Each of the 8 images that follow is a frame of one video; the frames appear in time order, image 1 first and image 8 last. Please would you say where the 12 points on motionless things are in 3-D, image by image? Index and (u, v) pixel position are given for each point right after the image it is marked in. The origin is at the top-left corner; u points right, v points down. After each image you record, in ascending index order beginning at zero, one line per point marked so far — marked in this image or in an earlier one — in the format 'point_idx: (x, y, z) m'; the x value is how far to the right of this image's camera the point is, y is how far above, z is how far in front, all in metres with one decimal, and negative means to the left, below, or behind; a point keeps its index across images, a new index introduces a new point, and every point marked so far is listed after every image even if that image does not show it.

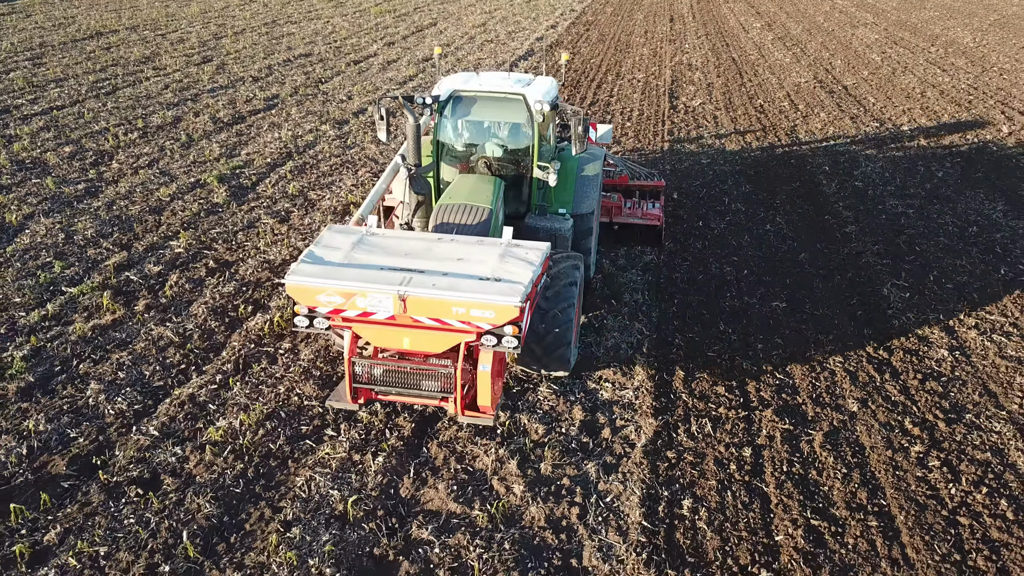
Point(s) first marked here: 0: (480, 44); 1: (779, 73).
0: (-0.8, +5.8, +19.4) m
1: (+5.3, +4.3, +16.3) m
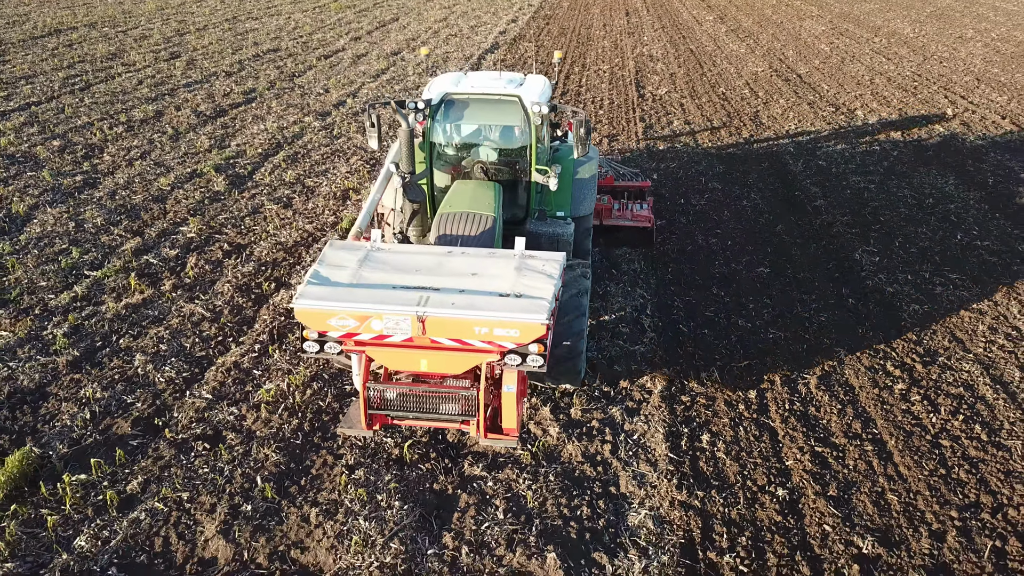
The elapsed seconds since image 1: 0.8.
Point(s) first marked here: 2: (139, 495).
0: (-1.6, +6.1, +19.7) m
1: (+4.7, +4.7, +17.1) m
2: (-2.0, -1.1, +4.4) m
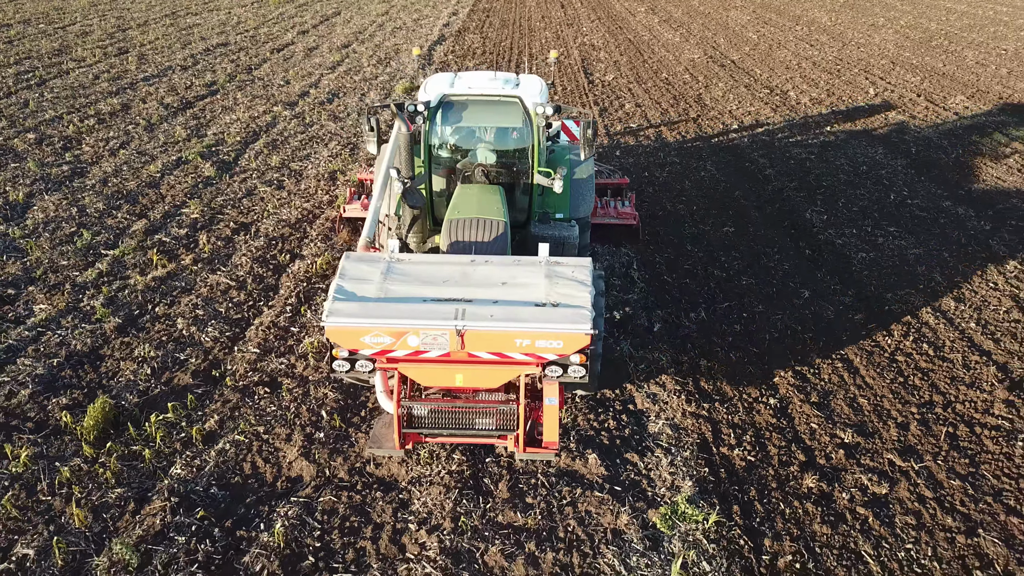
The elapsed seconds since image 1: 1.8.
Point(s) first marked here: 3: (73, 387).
0: (-3.0, +6.4, +20.2) m
1: (+3.5, +5.3, +18.1) m
2: (-1.7, -0.8, +4.9) m
3: (-2.9, -0.6, +5.3) m
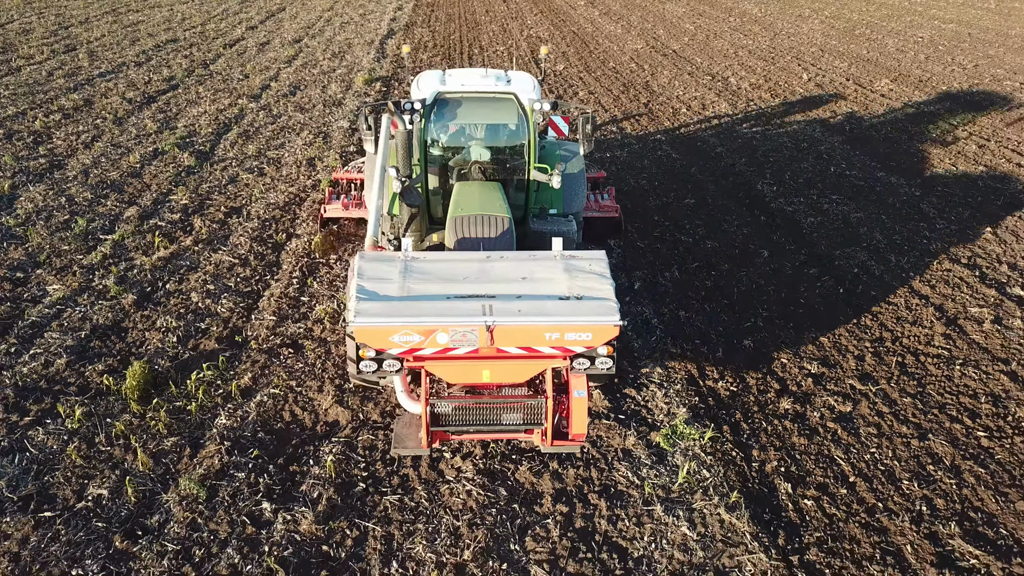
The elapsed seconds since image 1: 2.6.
0: (-4.3, +6.6, +20.4) m
1: (+2.4, +5.7, +18.8) m
2: (-1.7, -0.6, +5.3) m
3: (-2.8, -0.5, +5.6) m
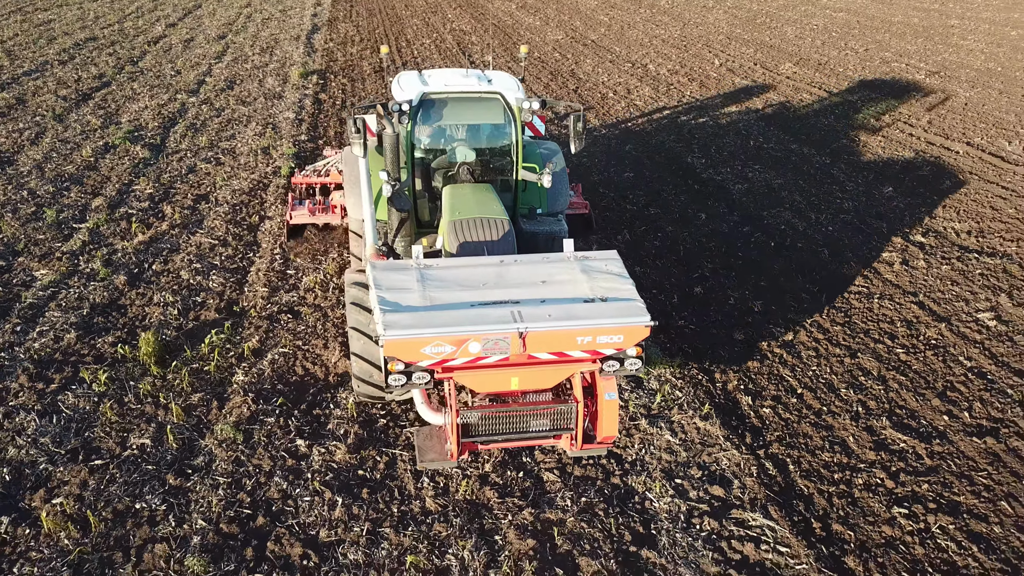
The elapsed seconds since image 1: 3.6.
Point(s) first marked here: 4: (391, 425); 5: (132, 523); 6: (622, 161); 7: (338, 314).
0: (-6.3, +6.7, +20.5) m
1: (+0.6, +6.1, +19.6) m
2: (-1.8, -0.4, +5.7) m
3: (-2.9, -0.3, +6.0) m
4: (-0.7, -0.8, +4.9) m
5: (-1.9, -1.2, +4.1) m
6: (+1.4, +1.6, +10.2) m
7: (-1.3, -0.2, +6.2) m
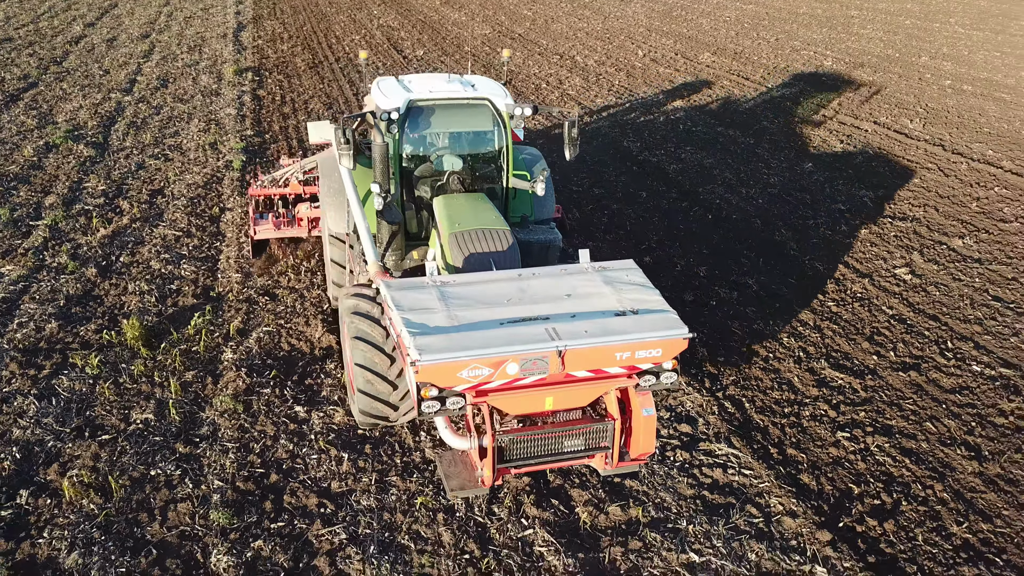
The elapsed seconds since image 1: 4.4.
0: (-8.2, +6.7, +20.2) m
1: (-1.2, +6.4, +19.9) m
2: (-2.0, -0.3, +6.0) m
3: (-3.2, -0.2, +6.1) m
4: (-0.8, -0.7, +5.3) m
5: (-1.9, -1.1, +4.4) m
6: (+0.6, +1.8, +10.7) m
7: (-1.6, 0.0, +6.5) m
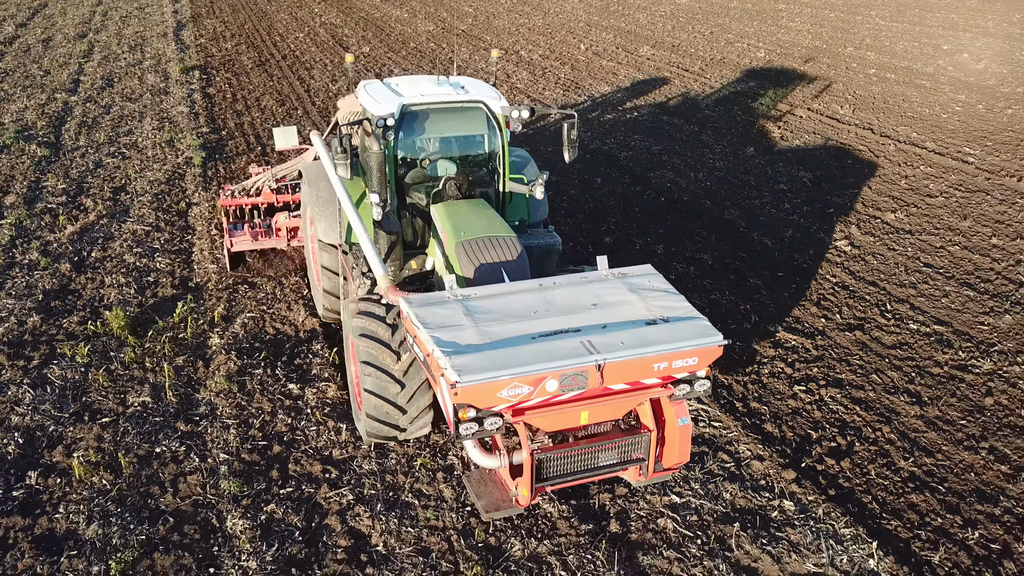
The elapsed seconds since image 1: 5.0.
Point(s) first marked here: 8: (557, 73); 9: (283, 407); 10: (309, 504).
0: (-9.6, +6.6, +19.9) m
1: (-2.6, +6.5, +20.1) m
2: (-2.1, -0.2, +6.2) m
3: (-3.3, -0.2, +6.2) m
4: (-1.0, -0.5, +5.5) m
5: (-2.0, -1.0, +4.5) m
6: (0.0, +2.0, +11.0) m
7: (-1.8, +0.1, +6.7) m
8: (+0.8, +4.0, +15.1) m
9: (-1.4, -0.7, +5.1) m
10: (-1.1, -1.1, +4.3) m
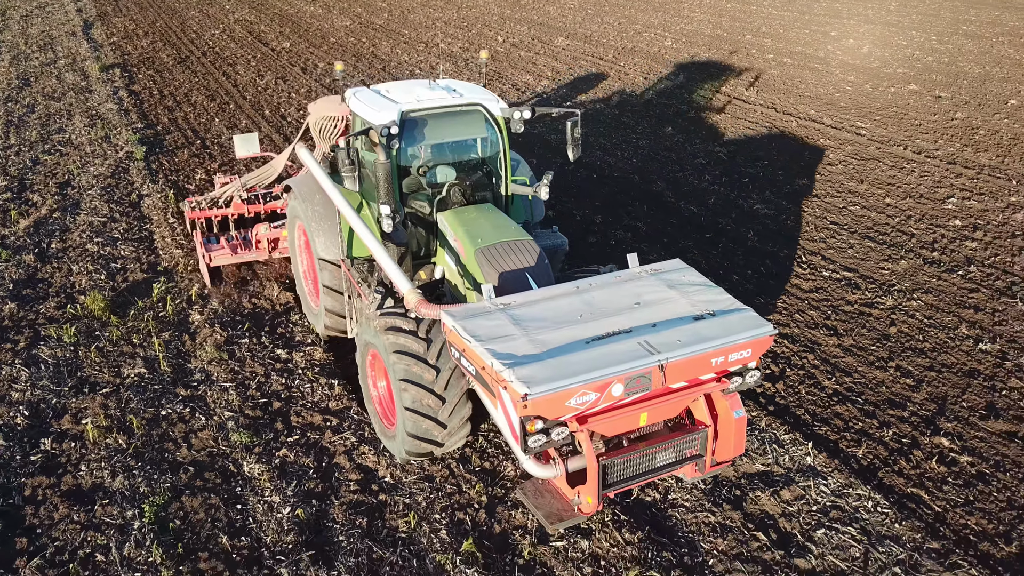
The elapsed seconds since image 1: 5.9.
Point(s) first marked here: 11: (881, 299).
0: (-11.6, +6.4, +19.2) m
1: (-4.7, +6.7, +20.2) m
2: (-2.4, 0.0, +6.5) m
3: (-3.6, -0.1, +6.4) m
4: (-1.2, -0.3, +6.0) m
5: (-2.1, -0.8, +4.9) m
6: (-0.9, +2.3, +11.5) m
7: (-2.2, +0.2, +7.0) m
8: (-0.7, +4.3, +15.6) m
9: (-1.6, -0.5, +5.4) m
10: (-1.1, -0.9, +4.7) m
11: (+3.0, -0.1, +6.6) m
